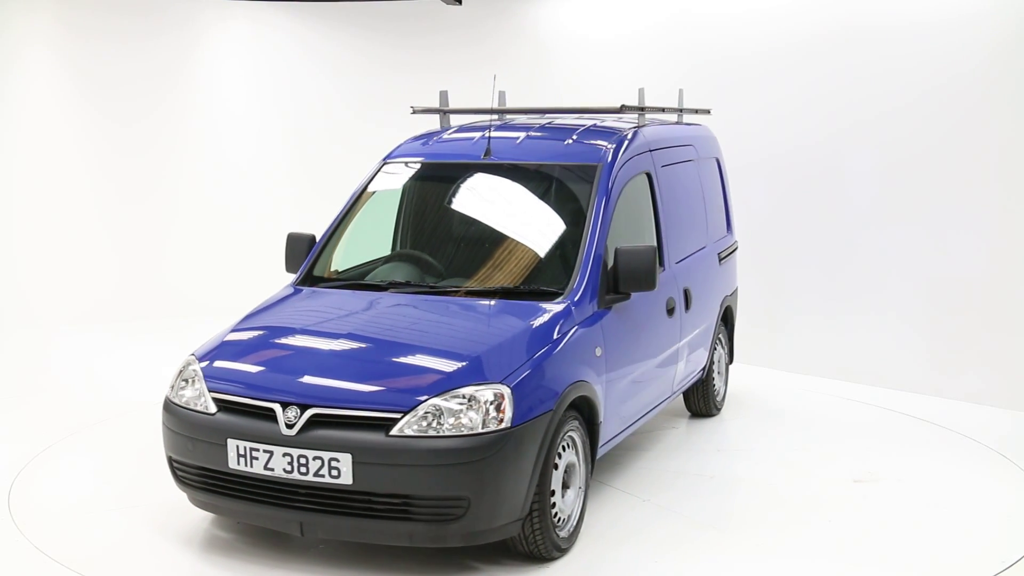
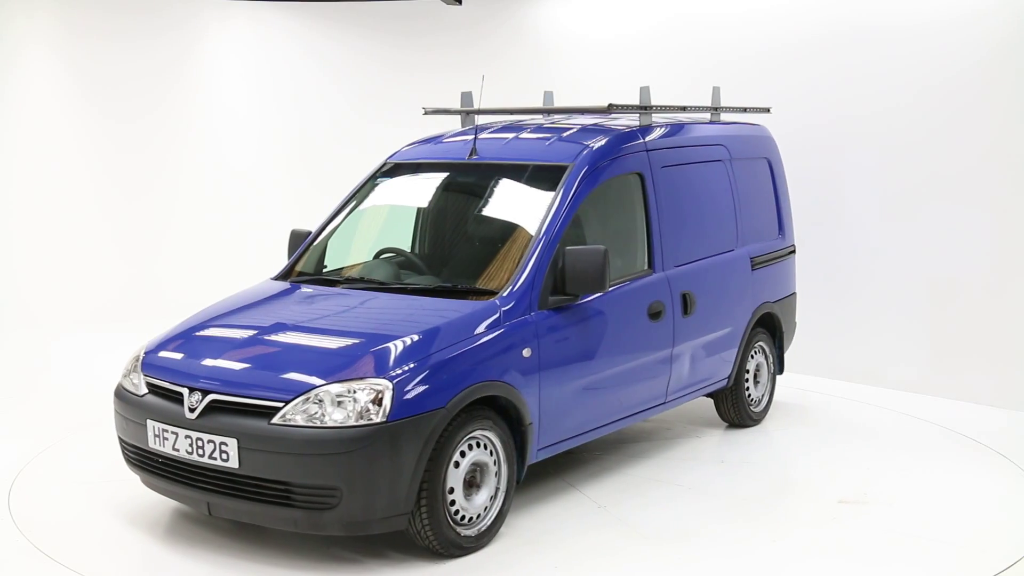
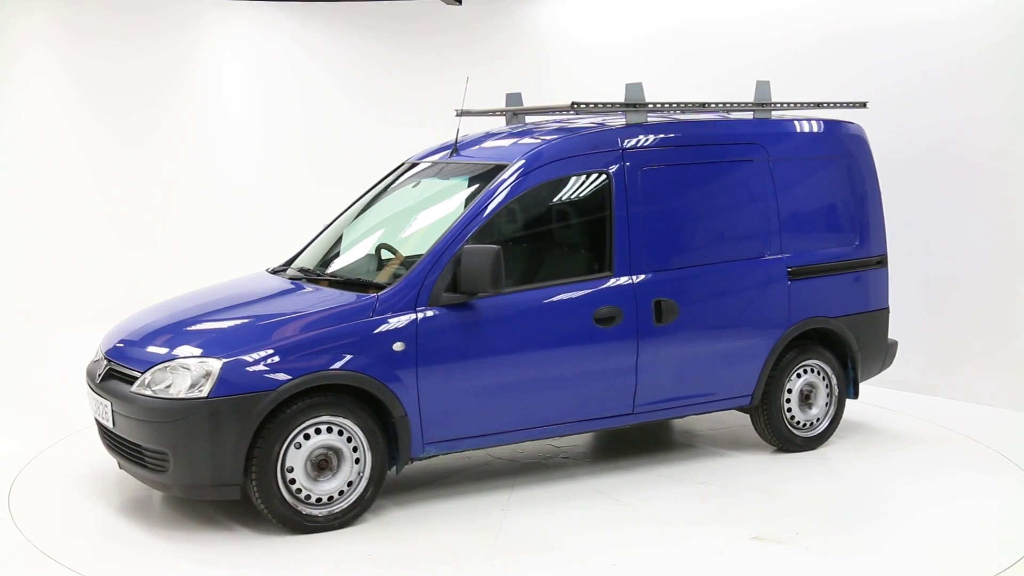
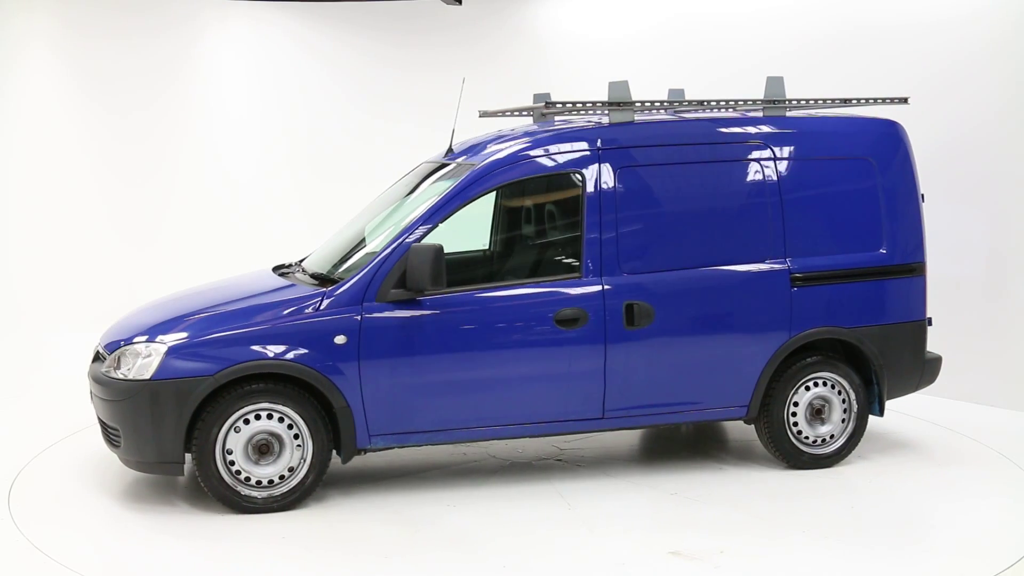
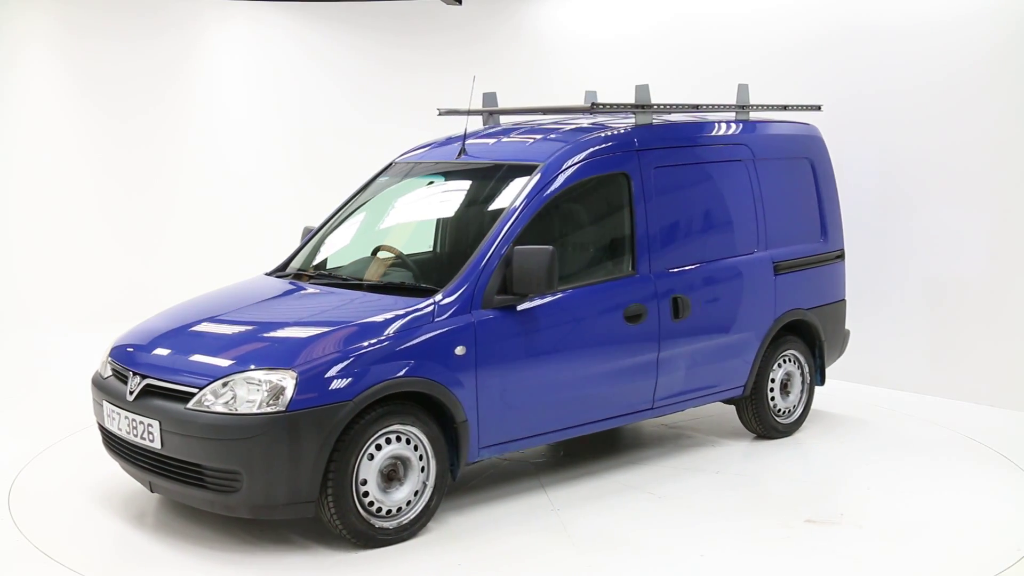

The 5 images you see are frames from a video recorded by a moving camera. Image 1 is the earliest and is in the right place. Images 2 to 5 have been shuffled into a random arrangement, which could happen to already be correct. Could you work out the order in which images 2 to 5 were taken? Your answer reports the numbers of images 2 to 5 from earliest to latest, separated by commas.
2, 5, 3, 4
